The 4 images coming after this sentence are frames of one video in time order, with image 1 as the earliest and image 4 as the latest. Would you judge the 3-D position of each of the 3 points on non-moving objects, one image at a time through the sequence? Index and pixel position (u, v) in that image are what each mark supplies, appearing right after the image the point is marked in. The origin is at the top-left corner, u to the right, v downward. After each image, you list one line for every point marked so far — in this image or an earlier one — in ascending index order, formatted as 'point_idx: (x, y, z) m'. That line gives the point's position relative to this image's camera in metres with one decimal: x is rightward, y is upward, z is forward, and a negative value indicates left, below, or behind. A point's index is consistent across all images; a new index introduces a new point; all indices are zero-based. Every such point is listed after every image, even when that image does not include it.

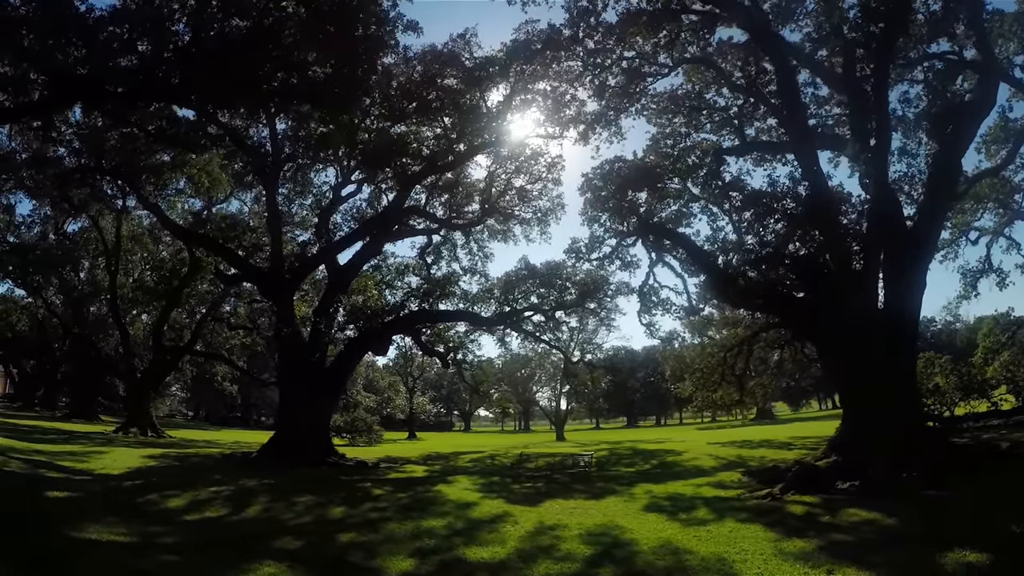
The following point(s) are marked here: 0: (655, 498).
0: (+2.2, -3.1, +10.8) m
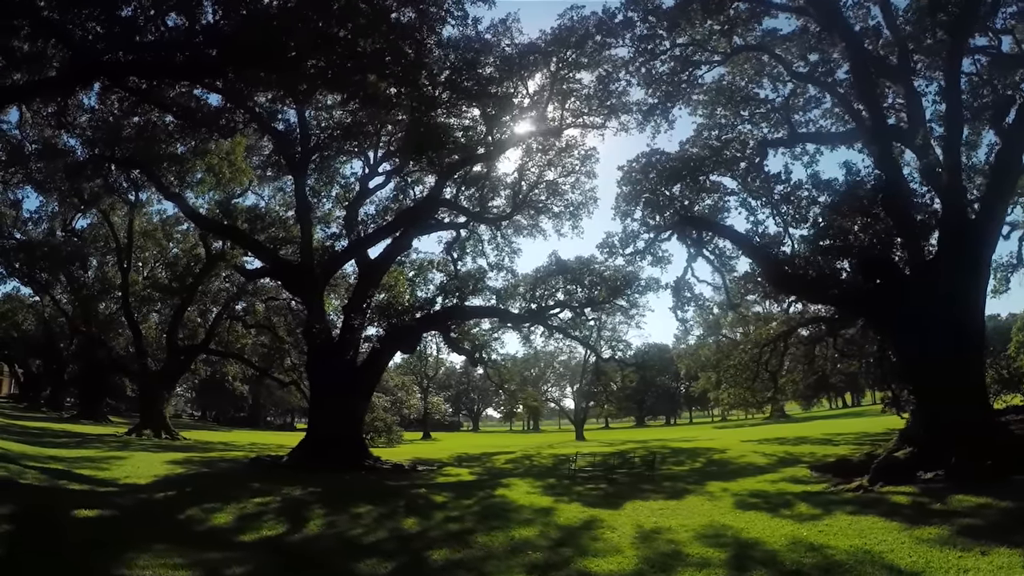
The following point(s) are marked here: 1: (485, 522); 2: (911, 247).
0: (+3.3, -3.0, +10.3) m
1: (-0.3, -2.9, +8.9) m
2: (+8.3, +0.8, +14.9) m
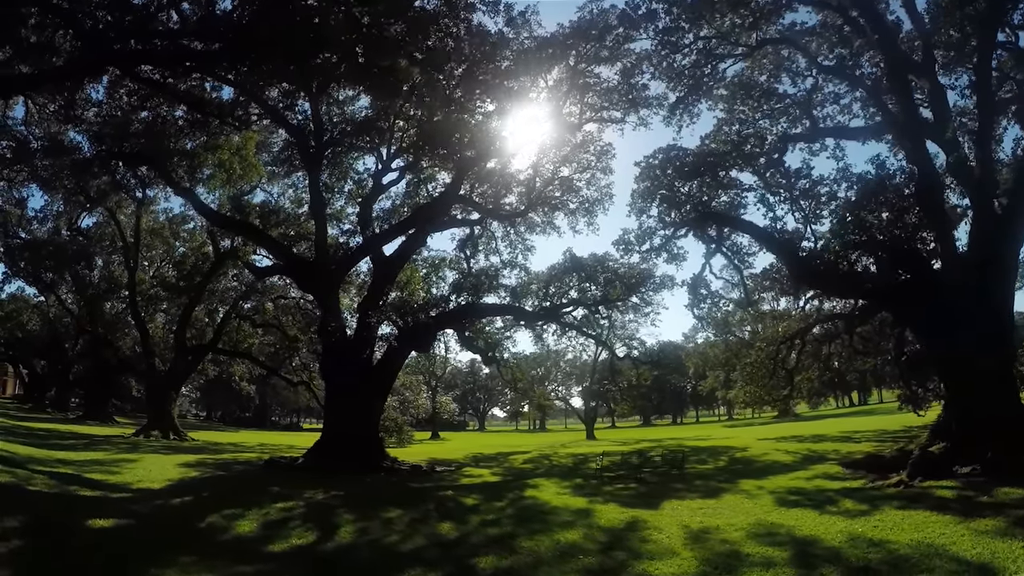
0: (+3.8, -2.9, +10.1) m
1: (+0.1, -2.8, +8.6) m
2: (+8.7, +0.9, +14.7) m
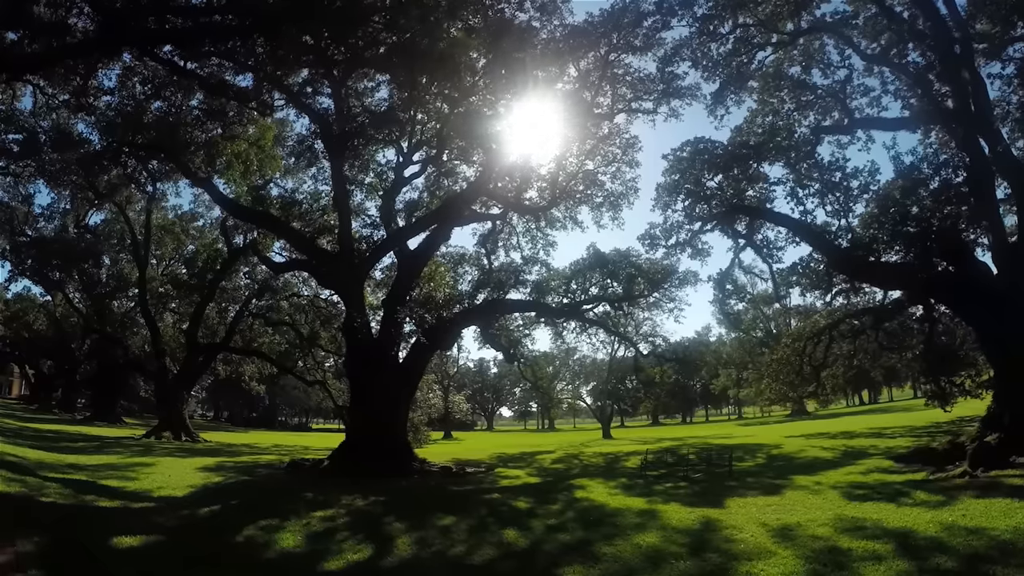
0: (+4.5, -2.8, +9.7) m
1: (+0.9, -2.7, +8.2) m
2: (+9.4, +1.1, +14.4) m
